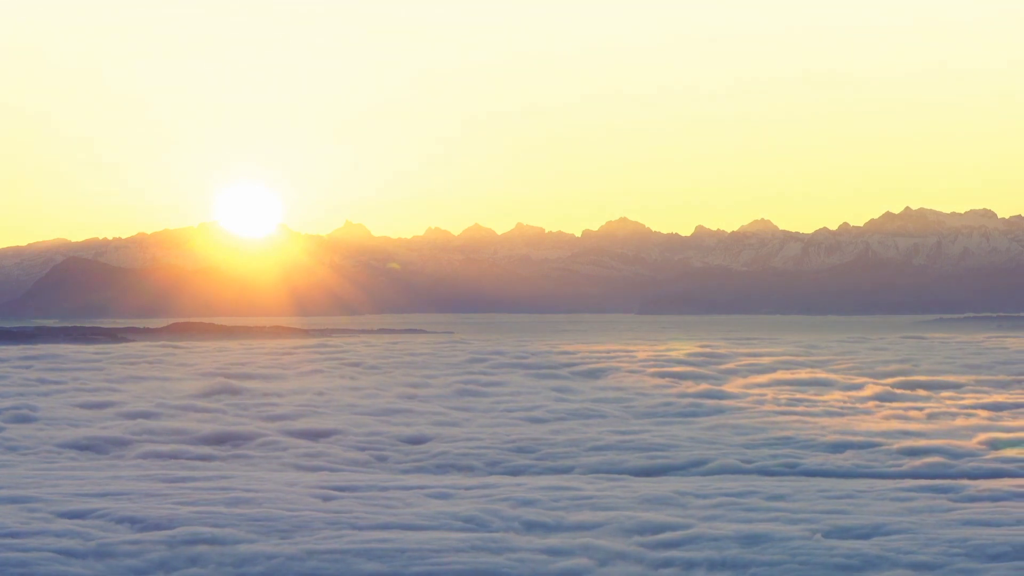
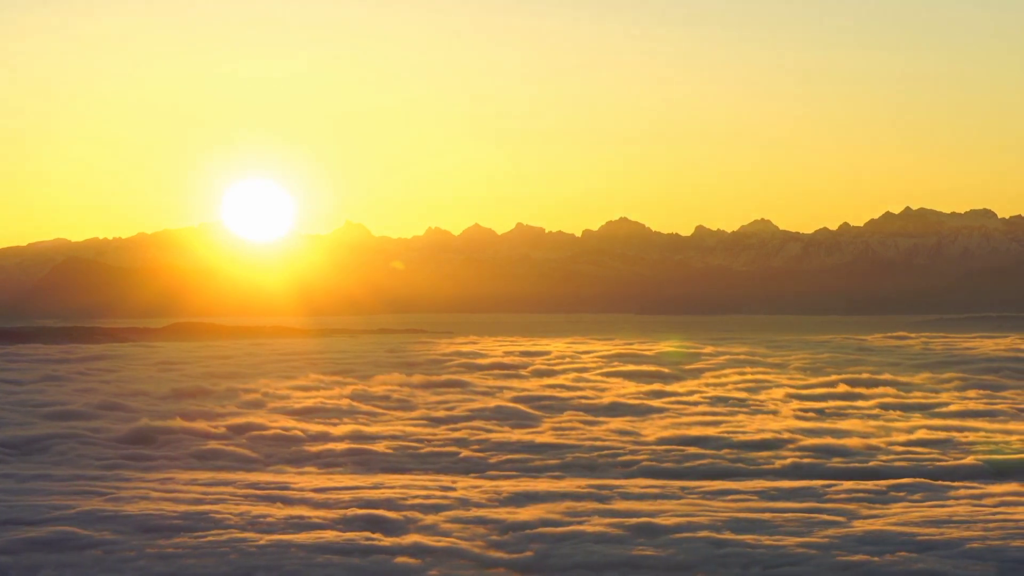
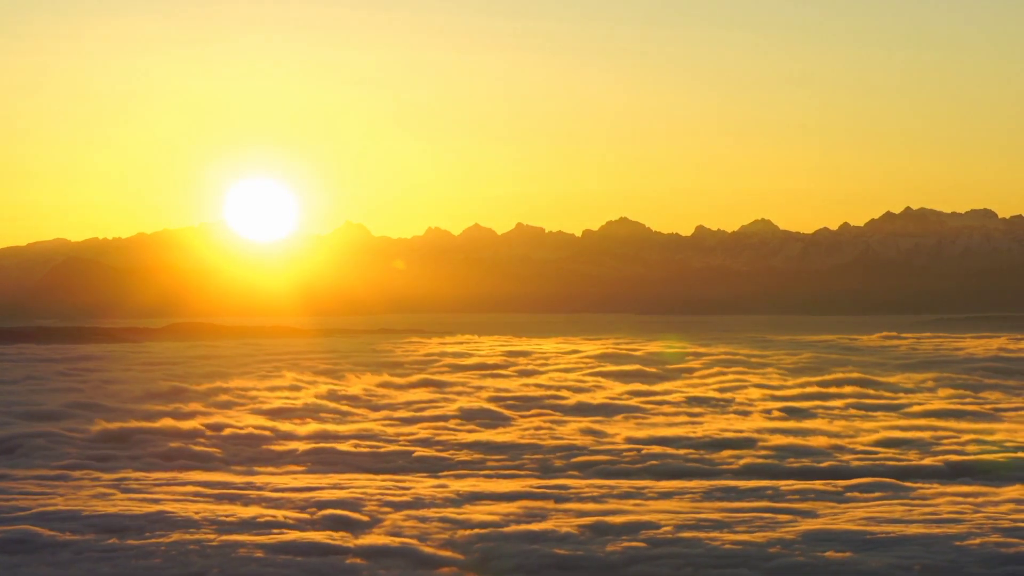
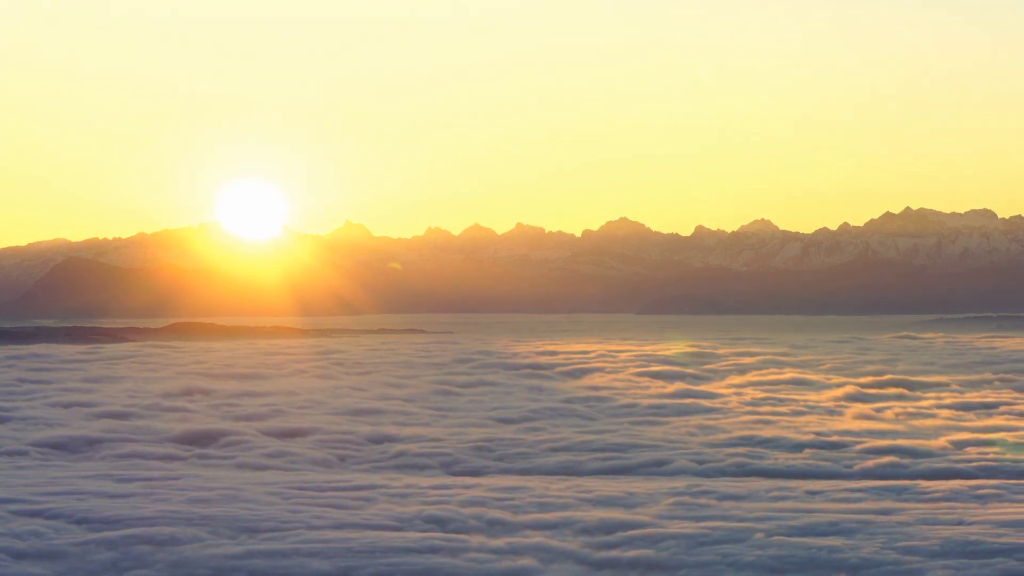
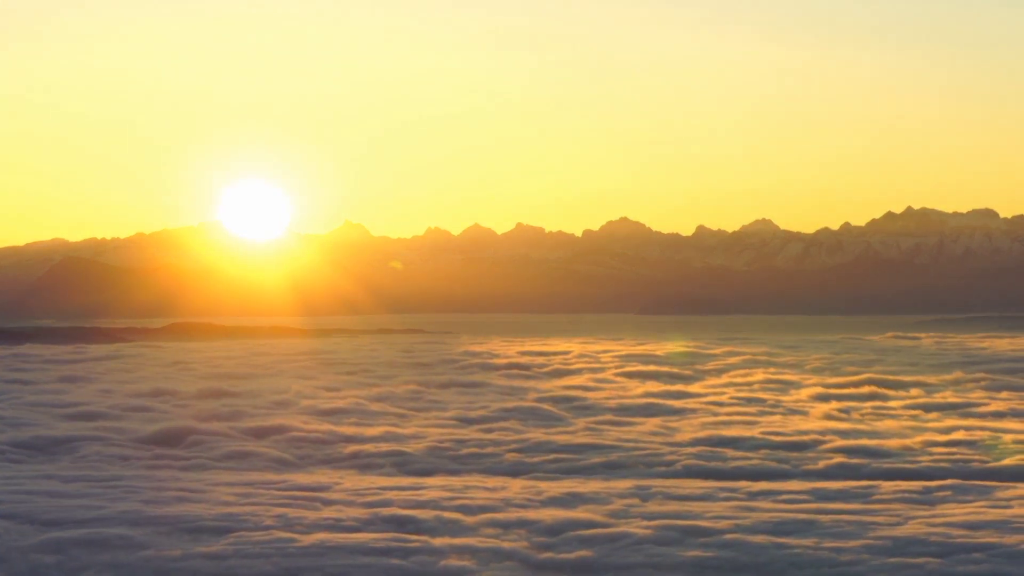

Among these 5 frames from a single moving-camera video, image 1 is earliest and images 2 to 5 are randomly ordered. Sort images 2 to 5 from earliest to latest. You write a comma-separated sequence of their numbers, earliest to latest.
4, 5, 2, 3
